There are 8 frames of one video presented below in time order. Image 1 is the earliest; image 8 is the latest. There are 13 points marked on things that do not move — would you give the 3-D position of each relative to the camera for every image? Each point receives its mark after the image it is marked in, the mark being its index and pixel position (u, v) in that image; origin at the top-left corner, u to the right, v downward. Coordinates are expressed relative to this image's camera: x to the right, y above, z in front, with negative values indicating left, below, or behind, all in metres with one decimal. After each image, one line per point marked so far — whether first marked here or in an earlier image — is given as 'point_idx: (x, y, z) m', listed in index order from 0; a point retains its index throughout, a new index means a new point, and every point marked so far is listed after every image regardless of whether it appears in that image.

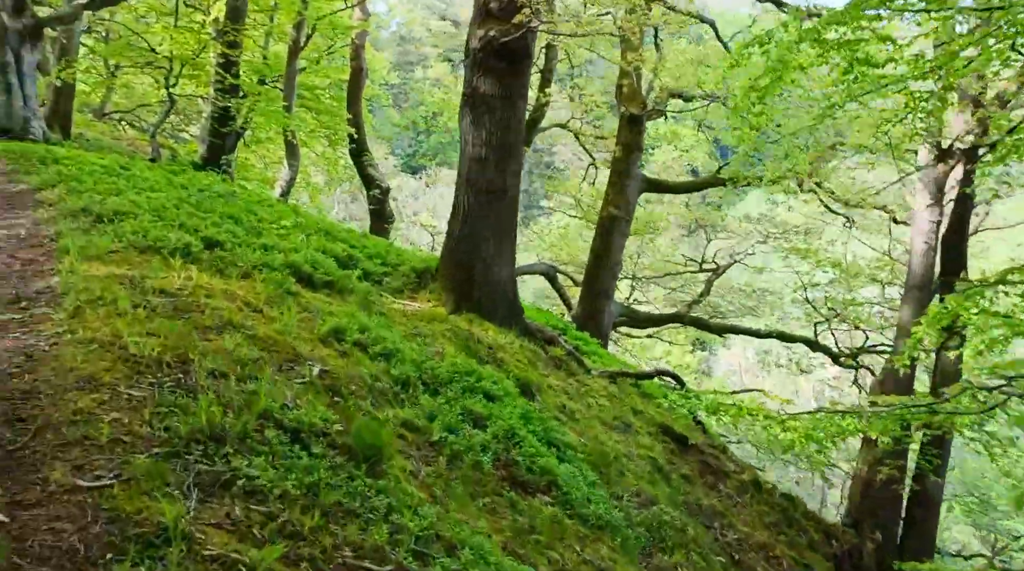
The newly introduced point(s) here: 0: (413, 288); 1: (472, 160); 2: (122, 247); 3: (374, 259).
0: (-1.4, 0.0, +11.9) m
1: (-0.6, +1.7, +11.6) m
2: (-4.1, +0.4, +8.8) m
3: (-2.0, +0.4, +12.4) m
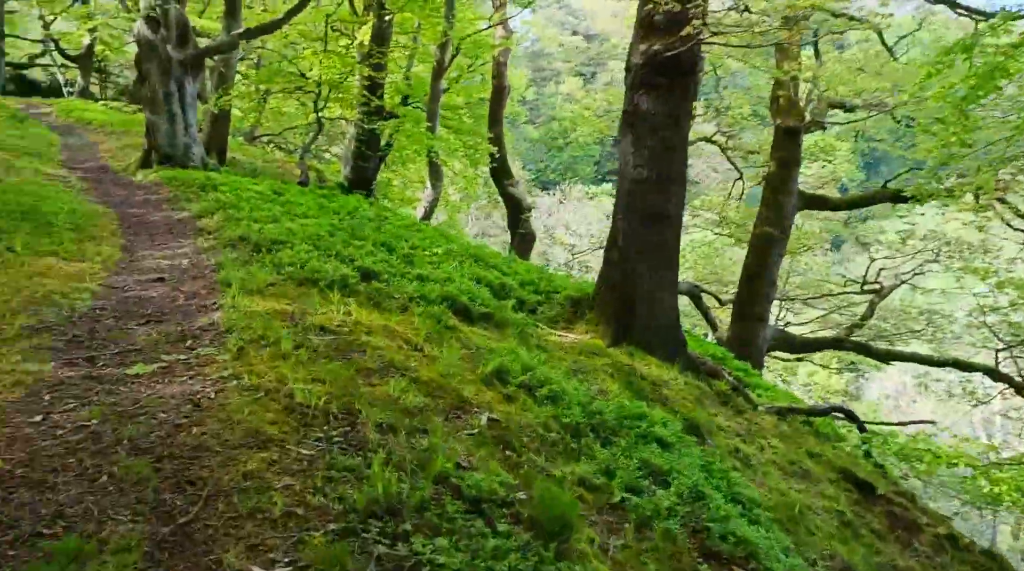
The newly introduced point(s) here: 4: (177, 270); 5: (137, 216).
0: (+0.8, -0.4, +11.3) m
1: (+1.5, +1.3, +10.8) m
2: (-2.4, +0.1, +8.6) m
3: (+0.2, 0.0, +11.8) m
4: (-3.9, +0.2, +9.7) m
5: (-5.9, +1.0, +13.5) m
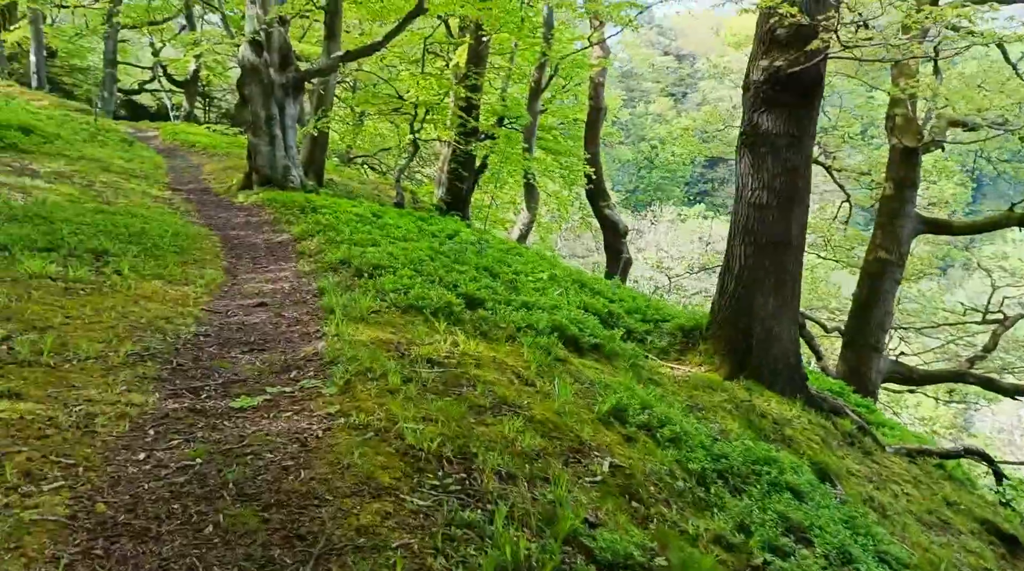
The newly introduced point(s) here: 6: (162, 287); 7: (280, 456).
0: (+2.1, -0.8, +10.6) m
1: (+2.9, +1.0, +10.1) m
2: (-1.2, -0.2, +8.3) m
3: (+1.6, -0.4, +11.2) m
4: (-2.6, -0.1, +9.5) m
5: (-4.3, +0.7, +13.5) m
6: (-3.9, 0.0, +9.4) m
7: (-1.4, -1.0, +5.1) m
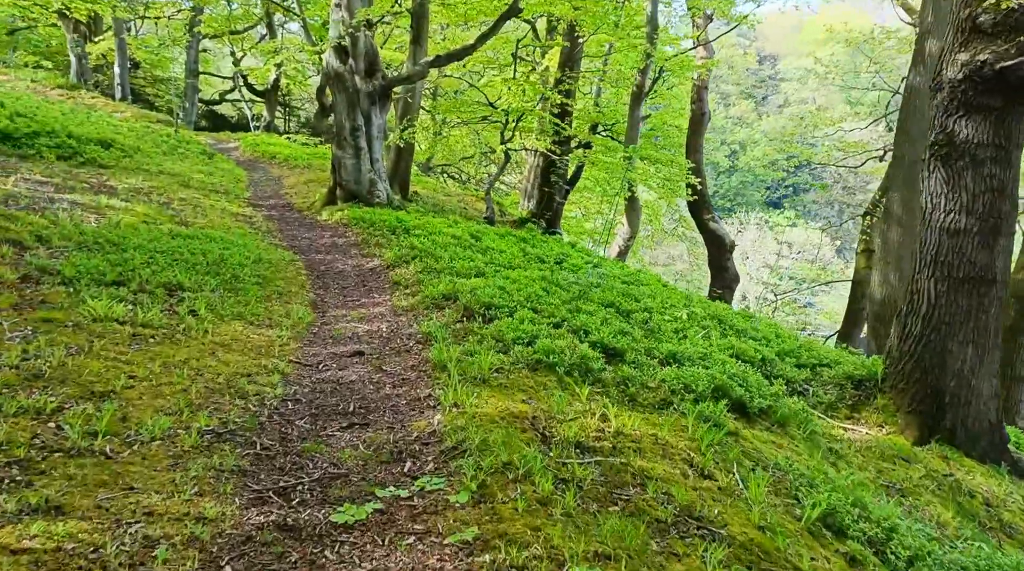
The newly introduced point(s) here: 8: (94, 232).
0: (+3.5, -1.2, +8.8) m
1: (+4.2, +0.5, +8.3) m
2: (0.0, -0.6, +6.7) m
3: (+3.1, -0.8, +9.5) m
4: (-1.3, -0.5, +8.1) m
5: (-2.7, +0.2, +12.2) m
6: (-2.6, -0.4, +8.1) m
7: (-0.4, -1.4, +3.5) m
8: (-5.3, +0.7, +10.6) m
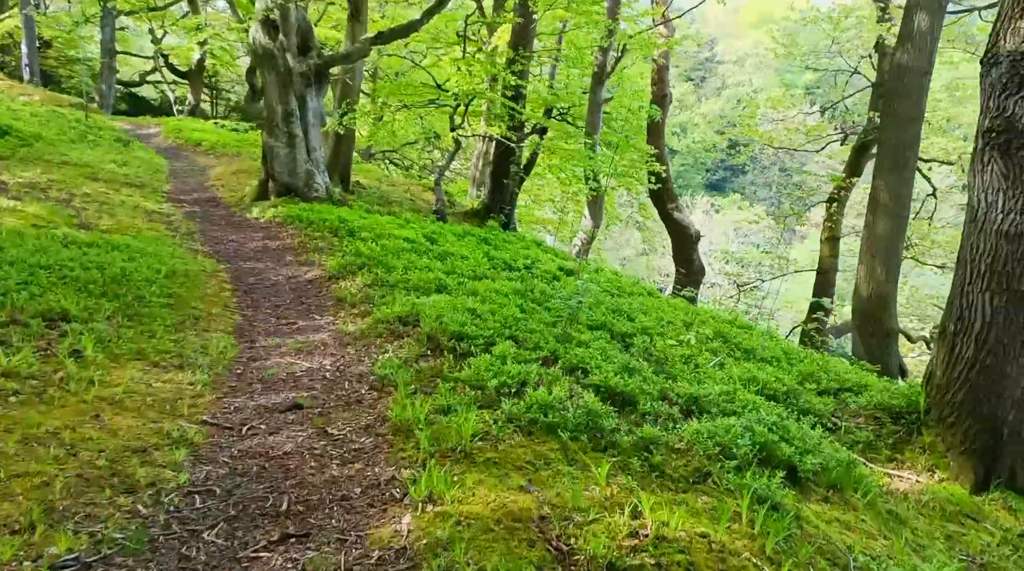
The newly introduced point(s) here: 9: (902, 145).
0: (+3.3, -1.4, +7.4) m
1: (+4.0, +0.4, +6.9) m
2: (-0.1, -0.8, +5.1) m
3: (+2.8, -0.9, +8.0) m
4: (-1.5, -0.8, +6.4) m
5: (-3.1, +0.1, +10.3) m
6: (-2.7, -0.7, +6.3) m
7: (-0.3, -1.7, +1.9) m
8: (-5.6, +0.4, +8.6) m
9: (+6.4, +2.3, +14.0) m
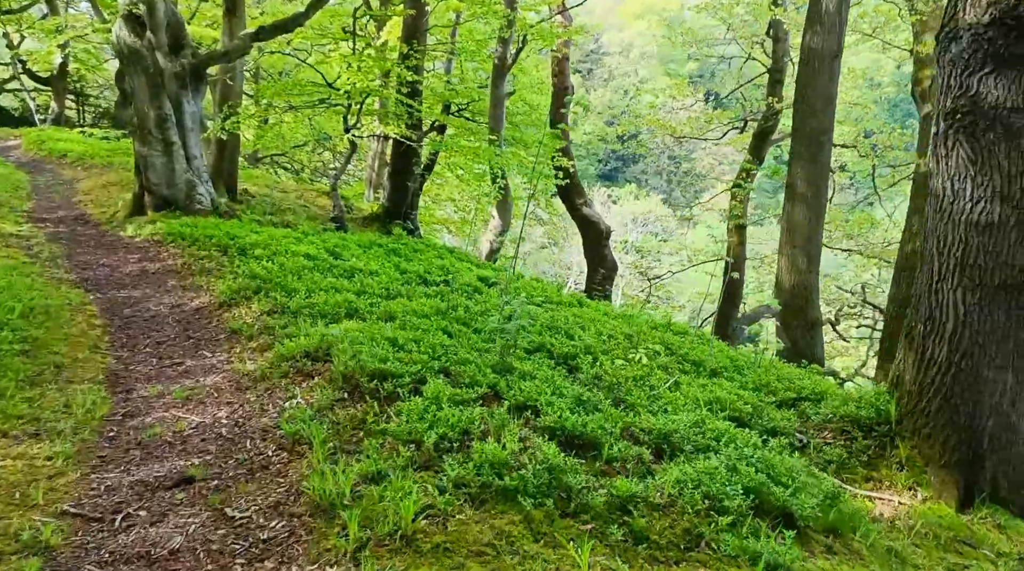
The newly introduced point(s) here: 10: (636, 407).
0: (+2.8, -1.4, +6.8) m
1: (+3.5, +0.4, +6.4) m
2: (-0.3, -1.0, +4.1) m
3: (+2.2, -1.0, +7.4) m
4: (-1.9, -1.0, +5.2) m
5: (-4.0, -0.3, +8.9) m
6: (-3.1, -1.0, +5.0) m
7: (-0.1, -1.9, +0.9) m
8: (-6.3, -0.1, +6.9) m
9: (+4.9, +2.5, +13.7) m
10: (+0.8, -0.8, +5.8) m
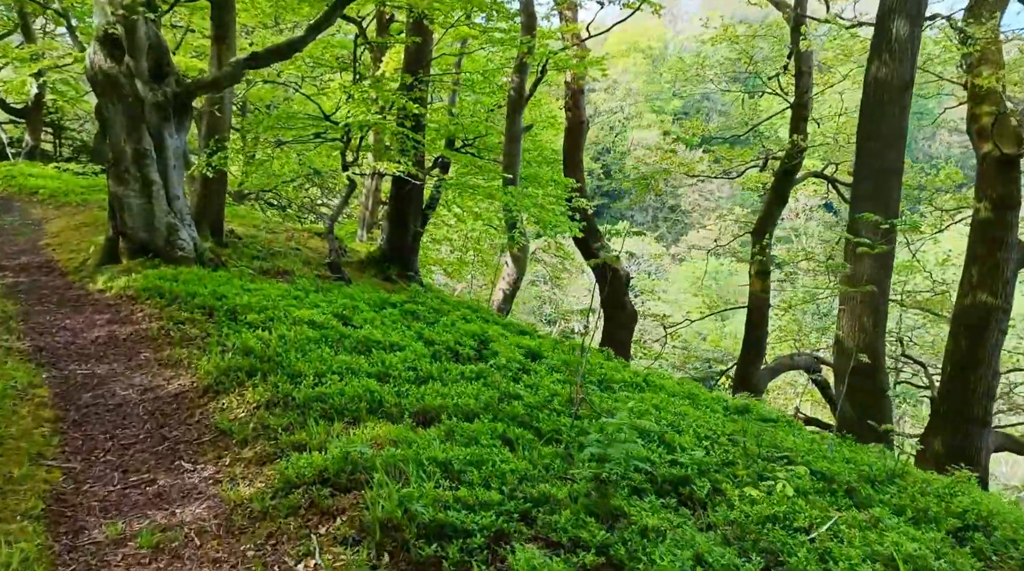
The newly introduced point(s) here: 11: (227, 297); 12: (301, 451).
0: (+3.3, -2.0, +5.0) m
1: (+4.0, -0.1, +4.7) m
2: (+0.2, -1.5, +2.3) m
3: (+2.7, -1.6, +5.6) m
4: (-1.3, -1.5, +3.4) m
5: (-3.5, -1.0, +7.1) m
6: (-2.5, -1.5, +3.1) m
7: (+0.6, -2.3, -0.9) m
8: (-5.8, -0.7, +5.0) m
9: (+5.3, +1.6, +12.1) m
10: (+1.4, -1.4, +4.0) m
11: (-3.1, -0.1, +9.3) m
12: (-1.5, -1.1, +5.7) m
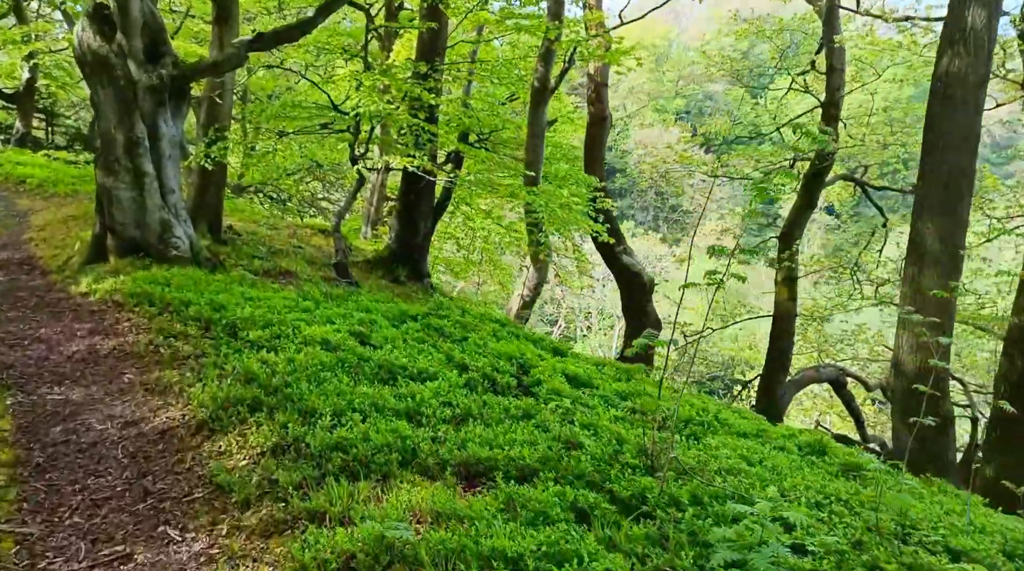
0: (+3.7, -2.2, +3.9) m
1: (+4.4, -0.4, +3.5) m
2: (+0.6, -1.7, +1.1) m
3: (+3.1, -1.8, +4.4) m
4: (-0.9, -1.7, +2.2) m
5: (-3.1, -1.1, +5.9) m
6: (-2.1, -1.7, +1.9) m
7: (+1.0, -2.5, -2.1) m
8: (-5.4, -0.7, +3.8) m
9: (+5.7, +1.4, +10.9) m
10: (+1.8, -1.5, +2.8) m
11: (-2.8, -0.2, +8.1) m
12: (-1.1, -1.2, +4.5) m
